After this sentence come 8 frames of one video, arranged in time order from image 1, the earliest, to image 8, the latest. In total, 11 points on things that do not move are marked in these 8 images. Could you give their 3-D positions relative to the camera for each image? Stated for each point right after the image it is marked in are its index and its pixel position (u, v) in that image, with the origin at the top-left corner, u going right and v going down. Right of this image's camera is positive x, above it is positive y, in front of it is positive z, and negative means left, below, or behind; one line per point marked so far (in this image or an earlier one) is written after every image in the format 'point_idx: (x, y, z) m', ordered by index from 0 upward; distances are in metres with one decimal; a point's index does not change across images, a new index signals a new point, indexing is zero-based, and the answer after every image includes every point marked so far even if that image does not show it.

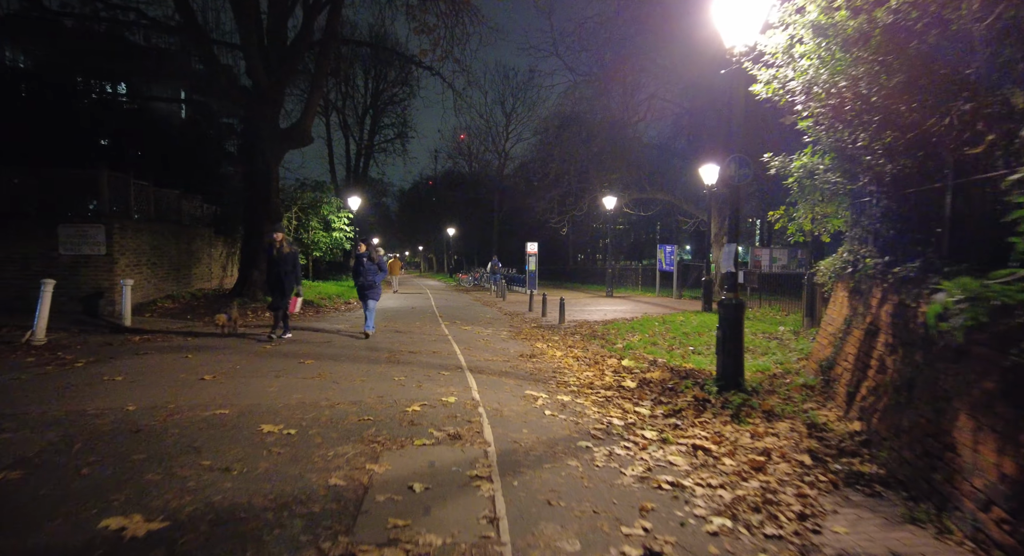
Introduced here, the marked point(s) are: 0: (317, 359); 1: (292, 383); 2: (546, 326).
0: (-2.8, -1.2, +7.7) m
1: (-2.6, -1.2, +6.3) m
2: (+0.9, -1.3, +13.7) m
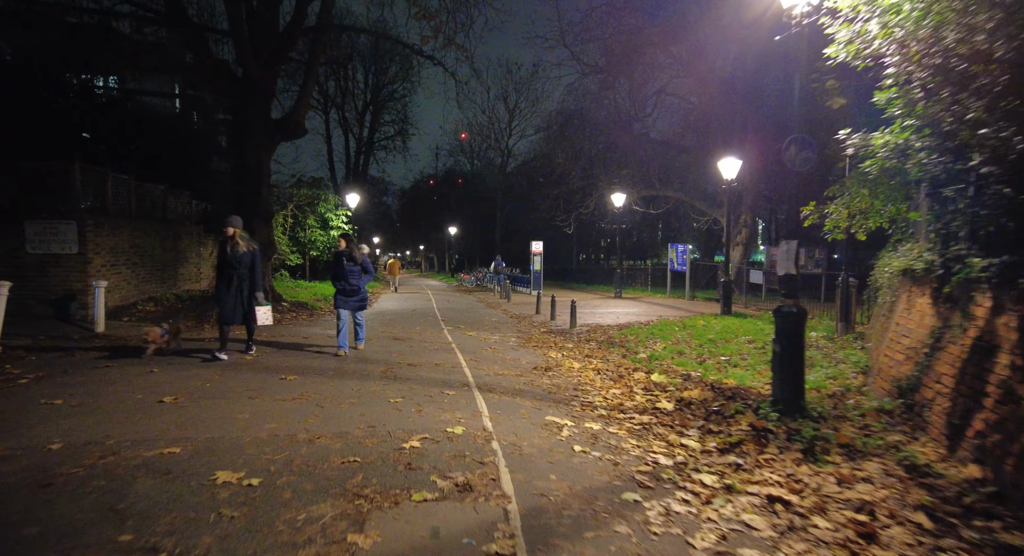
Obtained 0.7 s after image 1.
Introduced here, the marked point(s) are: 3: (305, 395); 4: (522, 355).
0: (-2.6, -1.2, +6.7) m
1: (-2.4, -1.3, +5.2) m
2: (+1.0, -1.3, +12.6) m
3: (-2.2, -1.3, +5.7) m
4: (+0.2, -1.3, +8.8) m
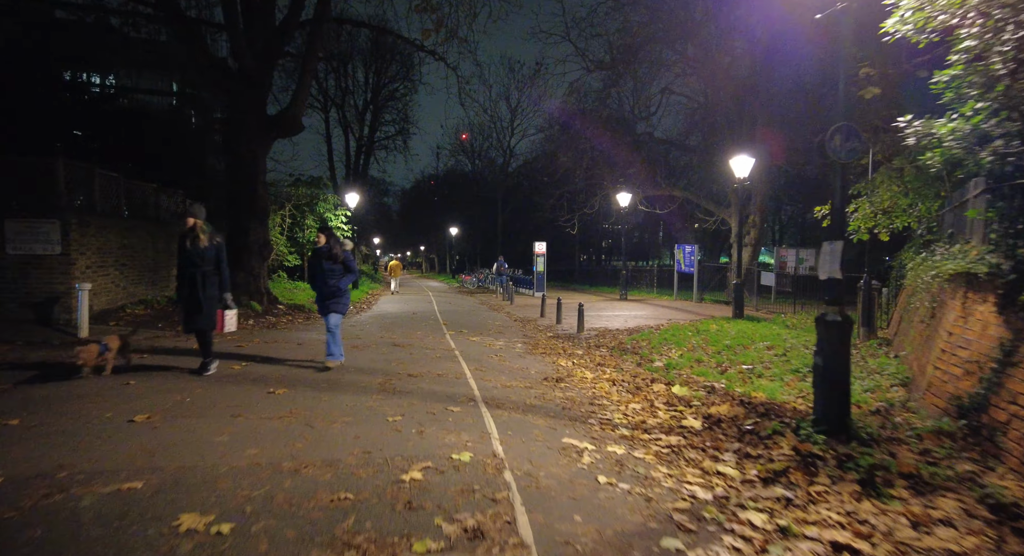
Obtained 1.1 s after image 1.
0: (-2.5, -1.3, +6.1) m
1: (-2.3, -1.3, +4.7) m
2: (+1.2, -1.3, +12.1) m
3: (-2.1, -1.3, +5.1) m
4: (+0.3, -1.3, +8.3) m
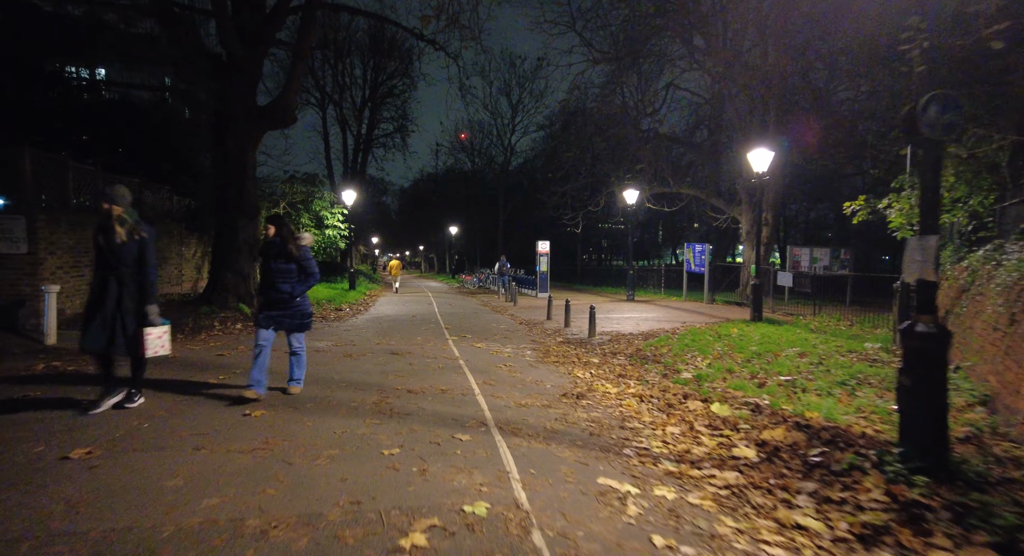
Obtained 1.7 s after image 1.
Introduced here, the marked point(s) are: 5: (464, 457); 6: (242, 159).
0: (-2.3, -1.3, +5.2) m
1: (-2.1, -1.3, +3.8) m
2: (+1.3, -1.4, +11.2) m
3: (-1.9, -1.3, +4.3) m
4: (+0.5, -1.4, +7.4) m
5: (-0.4, -1.4, +4.1) m
6: (-7.3, +3.2, +14.5) m
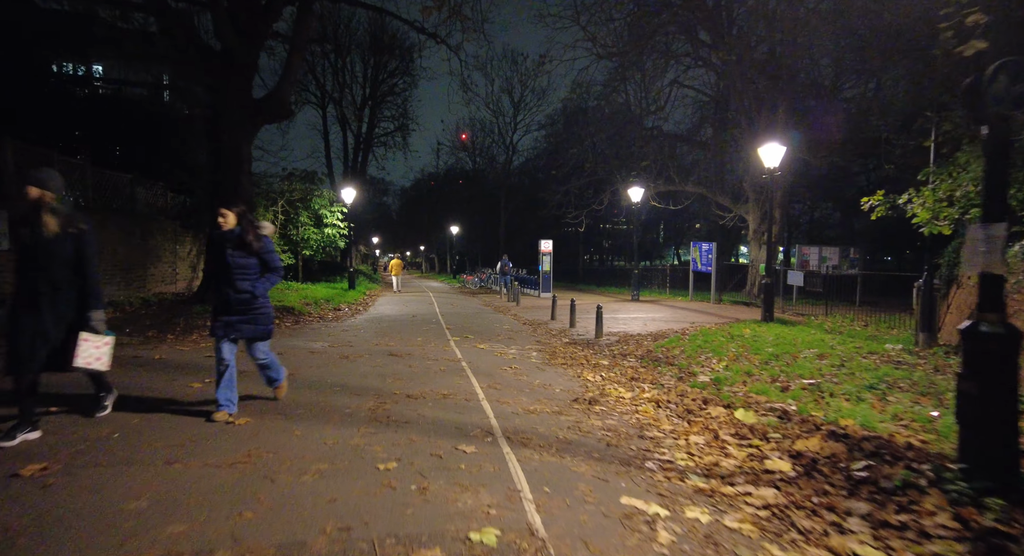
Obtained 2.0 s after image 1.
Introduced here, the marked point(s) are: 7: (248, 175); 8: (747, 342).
0: (-2.3, -1.2, +4.8) m
1: (-2.0, -1.3, +3.3) m
2: (+1.4, -1.3, +10.8) m
3: (-1.9, -1.3, +3.8) m
4: (+0.6, -1.3, +7.0) m
5: (-0.3, -1.3, +3.6) m
6: (-7.2, +3.2, +14.1) m
7: (-7.1, +2.8, +14.4) m
8: (+4.6, -1.2, +10.6) m
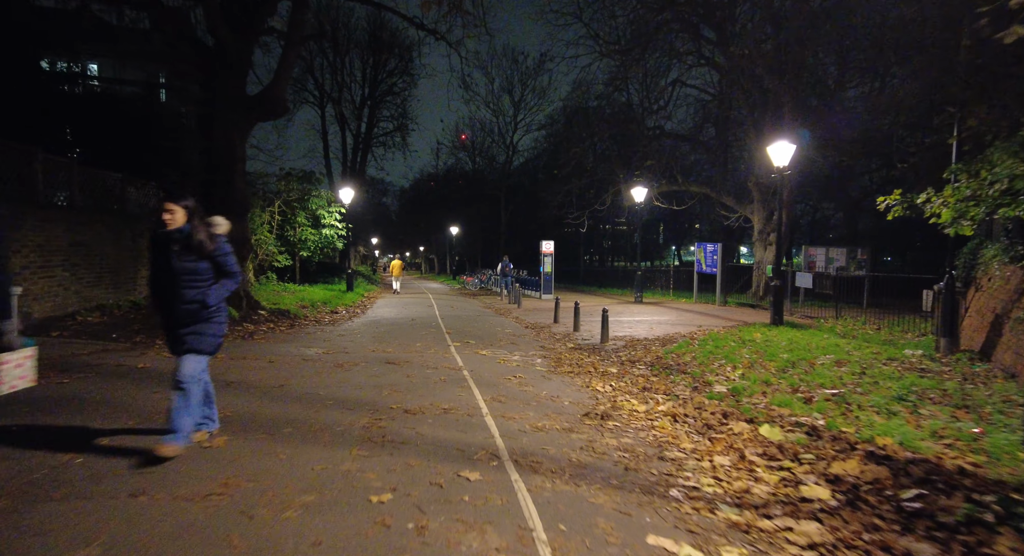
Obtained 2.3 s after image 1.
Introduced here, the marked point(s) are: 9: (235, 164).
0: (-2.2, -1.3, +4.4) m
1: (-2.0, -1.3, +2.9) m
2: (+1.5, -1.4, +10.3) m
3: (-1.8, -1.3, +3.4) m
4: (+0.6, -1.4, +6.5) m
5: (-0.2, -1.4, +3.2) m
6: (-7.2, +3.2, +13.7) m
7: (-7.0, +2.7, +14.0) m
8: (+4.7, -1.3, +10.2) m
9: (-7.1, +2.9, +13.7) m
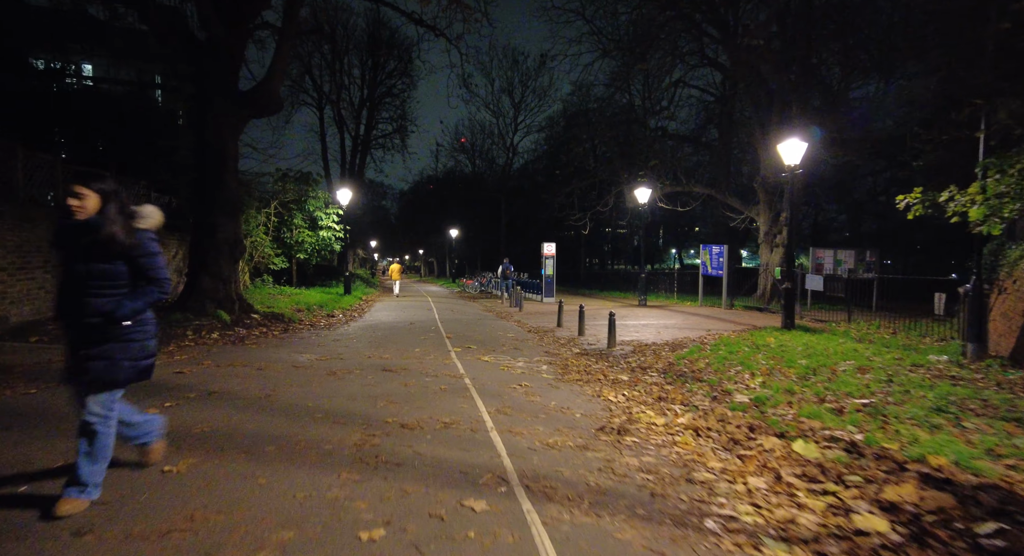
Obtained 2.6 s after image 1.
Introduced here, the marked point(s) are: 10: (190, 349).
0: (-2.1, -1.3, +3.9) m
1: (-1.9, -1.3, +2.4) m
2: (+1.5, -1.4, +9.8) m
3: (-1.7, -1.3, +2.9) m
4: (+0.7, -1.4, +6.0) m
5: (-0.2, -1.4, +2.7) m
6: (-7.1, +3.1, +13.2) m
7: (-7.0, +2.6, +13.5) m
8: (+4.7, -1.3, +9.7) m
9: (-7.0, +2.9, +13.3) m
10: (-5.8, -1.3, +9.7) m
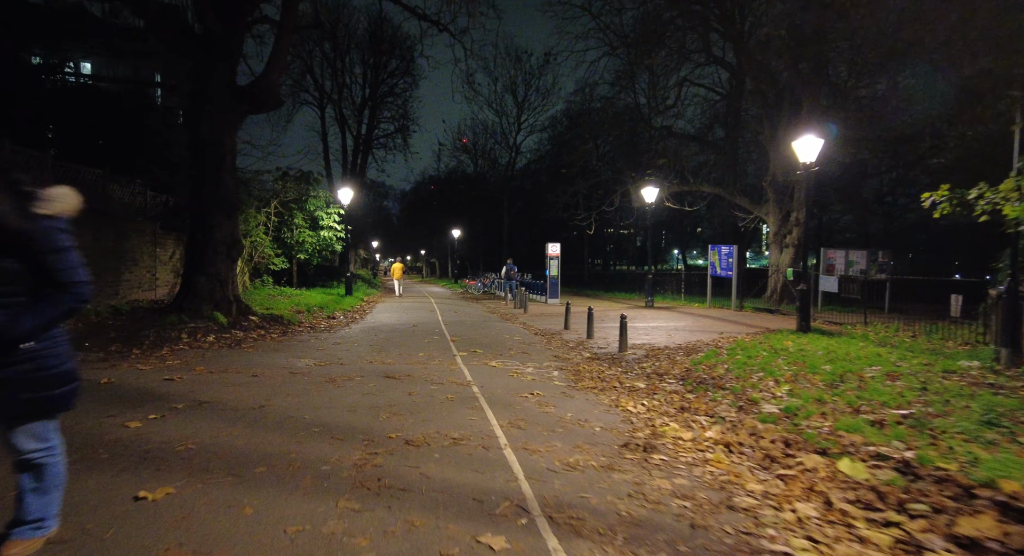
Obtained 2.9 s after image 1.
0: (-2.0, -1.3, +3.5) m
1: (-1.8, -1.3, +2.0) m
2: (+1.7, -1.4, +9.4) m
3: (-1.6, -1.3, +2.5) m
4: (+0.8, -1.4, +5.6) m
5: (0.0, -1.4, +2.3) m
6: (-7.0, +3.1, +12.8) m
7: (-6.8, +2.6, +13.1) m
8: (+4.9, -1.4, +9.2) m
9: (-6.9, +2.8, +12.9) m
10: (-5.7, -1.3, +9.3) m
